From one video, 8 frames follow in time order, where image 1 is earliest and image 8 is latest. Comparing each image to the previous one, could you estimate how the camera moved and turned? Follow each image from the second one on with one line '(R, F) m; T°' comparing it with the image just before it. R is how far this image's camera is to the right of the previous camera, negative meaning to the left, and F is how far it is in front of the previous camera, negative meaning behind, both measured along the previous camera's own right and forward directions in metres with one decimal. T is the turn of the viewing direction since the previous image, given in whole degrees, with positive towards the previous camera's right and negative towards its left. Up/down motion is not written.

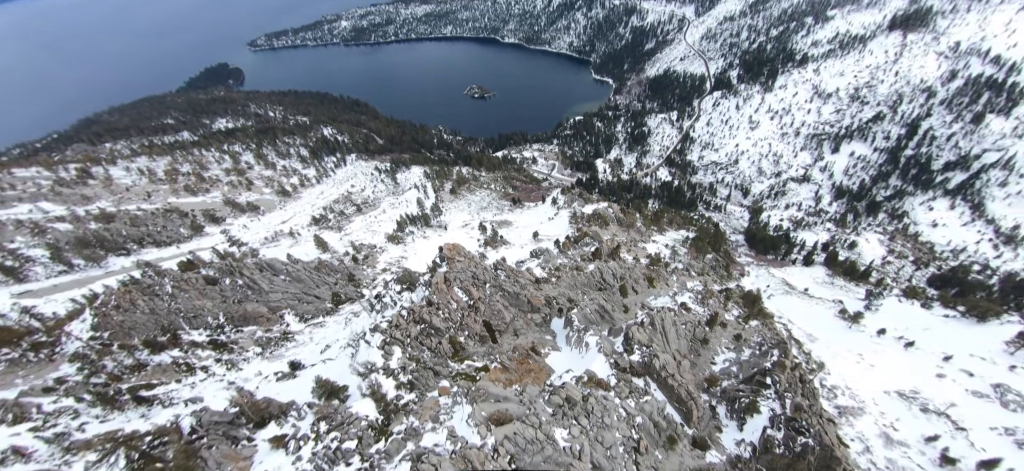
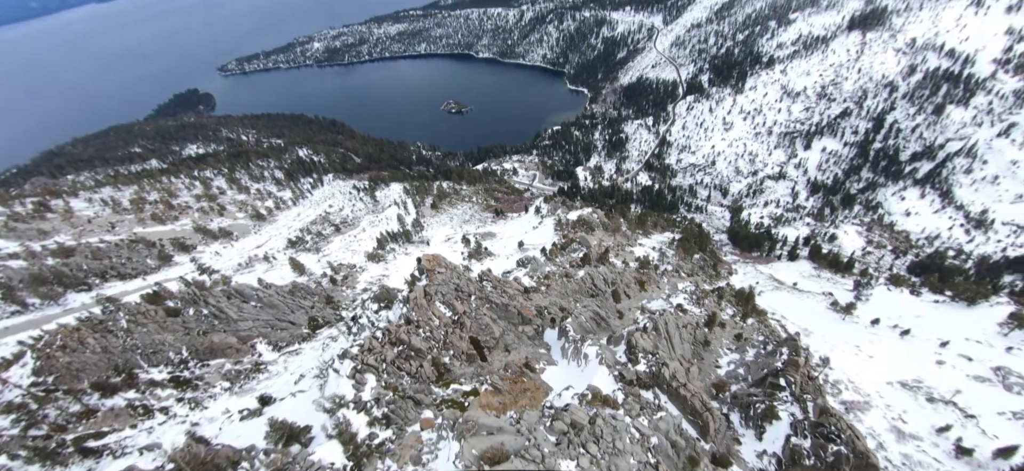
(0.0, +1.9) m; +2°
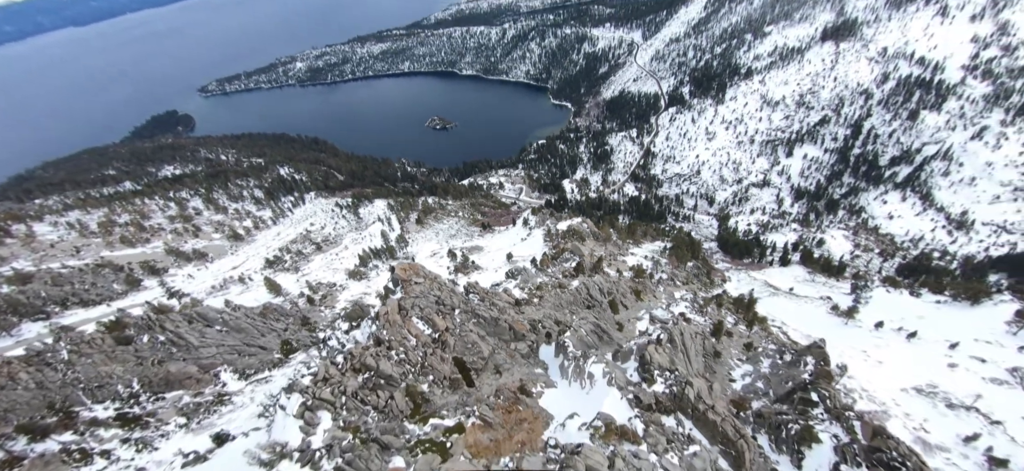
(0.0, +2.6) m; +2°
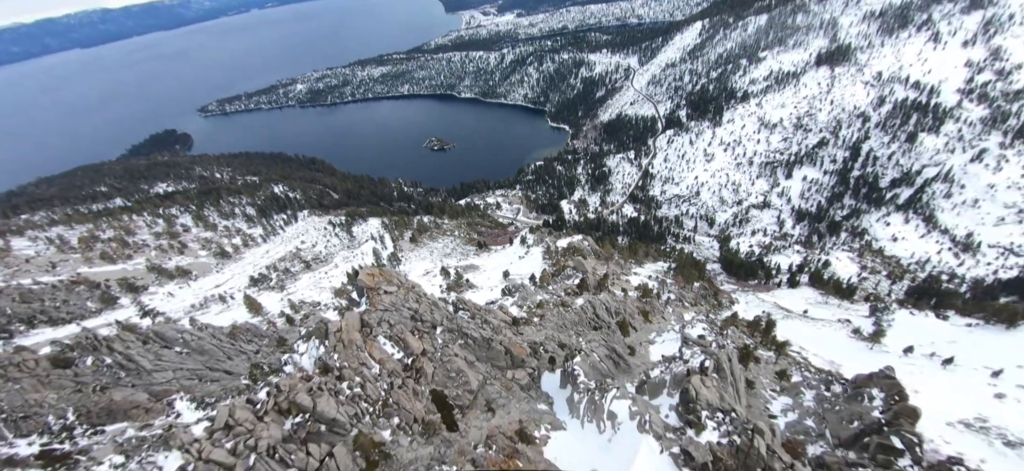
(-0.1, +3.5) m; +1°
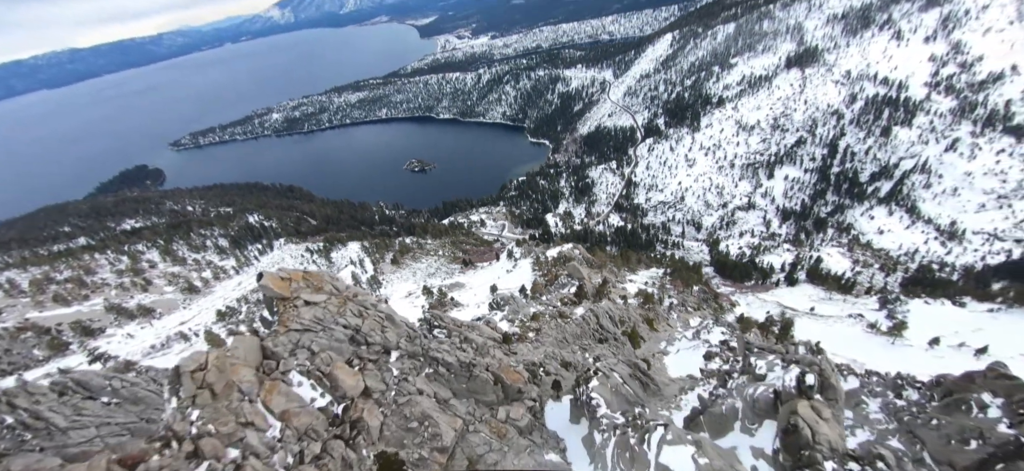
(+0.1, +4.1) m; +2°
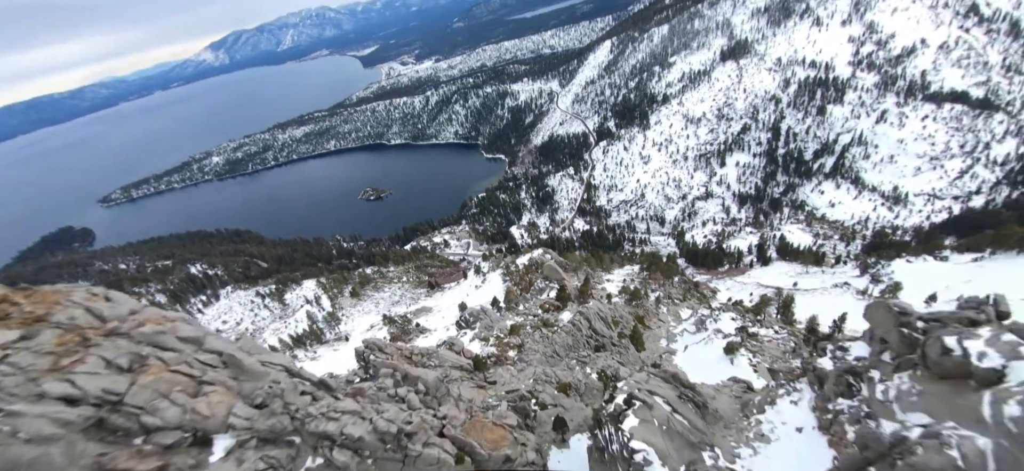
(+0.2, +4.7) m; +5°
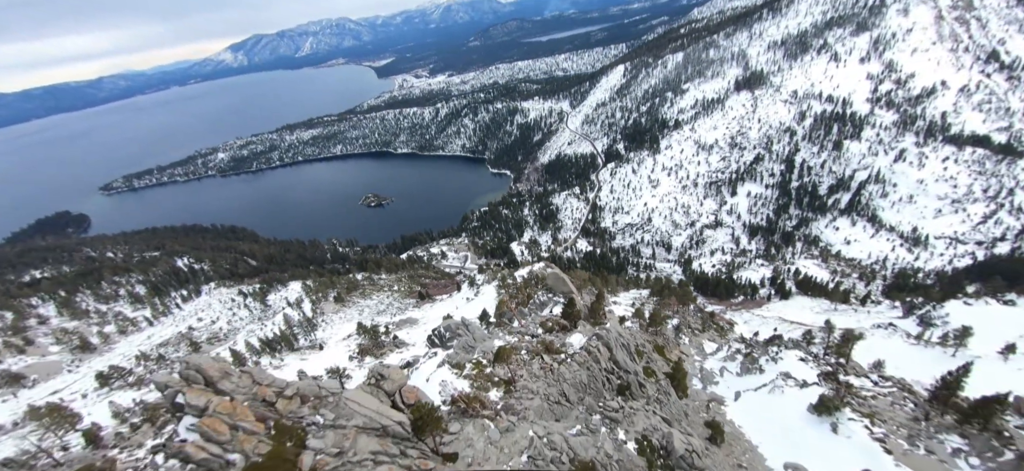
(+0.1, +5.7) m; 0°
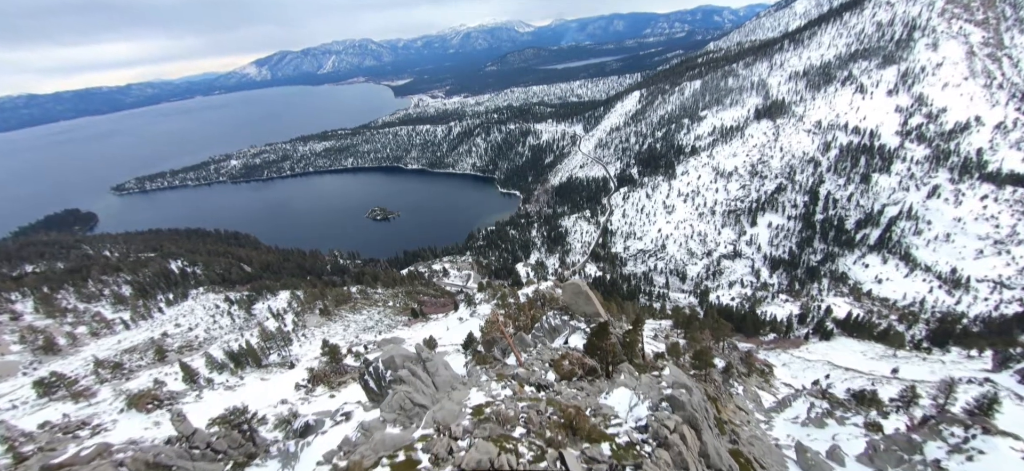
(+0.1, +7.2) m; -1°
